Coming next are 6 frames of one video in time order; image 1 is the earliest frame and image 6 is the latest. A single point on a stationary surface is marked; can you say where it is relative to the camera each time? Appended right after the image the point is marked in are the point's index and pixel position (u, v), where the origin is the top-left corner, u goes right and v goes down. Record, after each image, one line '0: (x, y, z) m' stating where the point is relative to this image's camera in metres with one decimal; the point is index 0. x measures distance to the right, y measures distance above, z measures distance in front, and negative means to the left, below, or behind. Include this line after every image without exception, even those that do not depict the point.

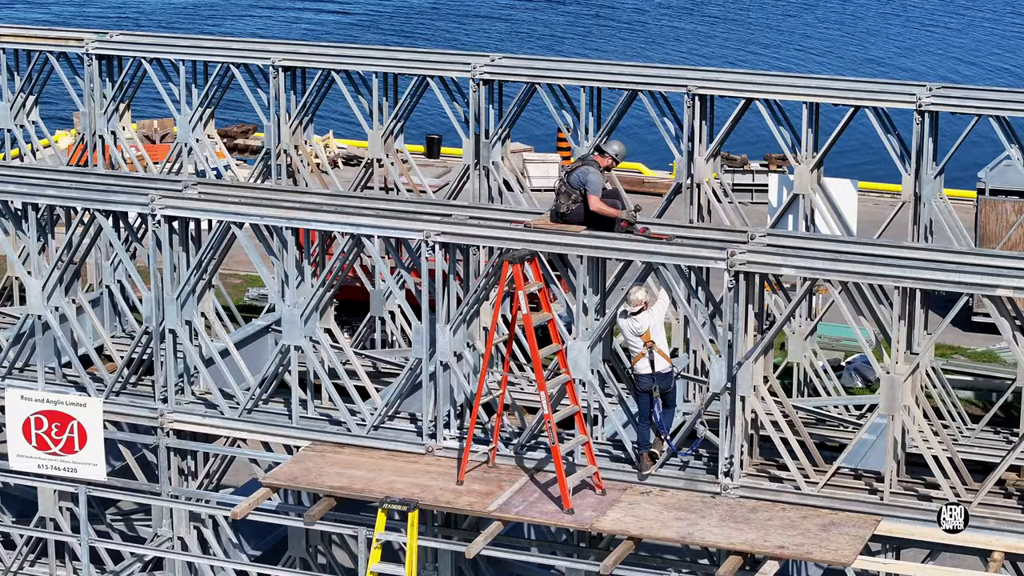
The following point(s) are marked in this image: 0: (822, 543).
0: (+2.5, -2.0, +12.9) m
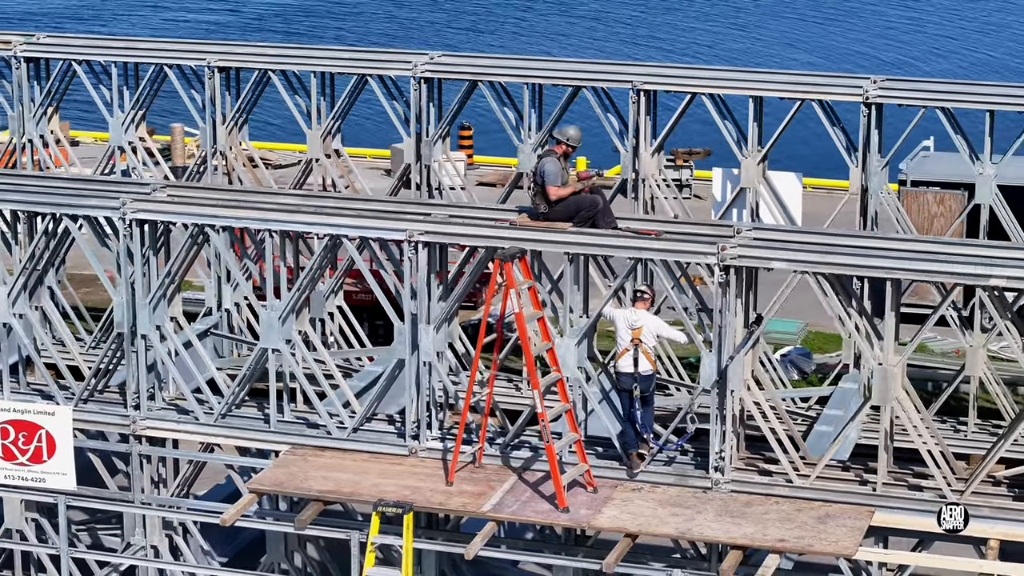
0: (+2.5, -2.0, +12.9) m
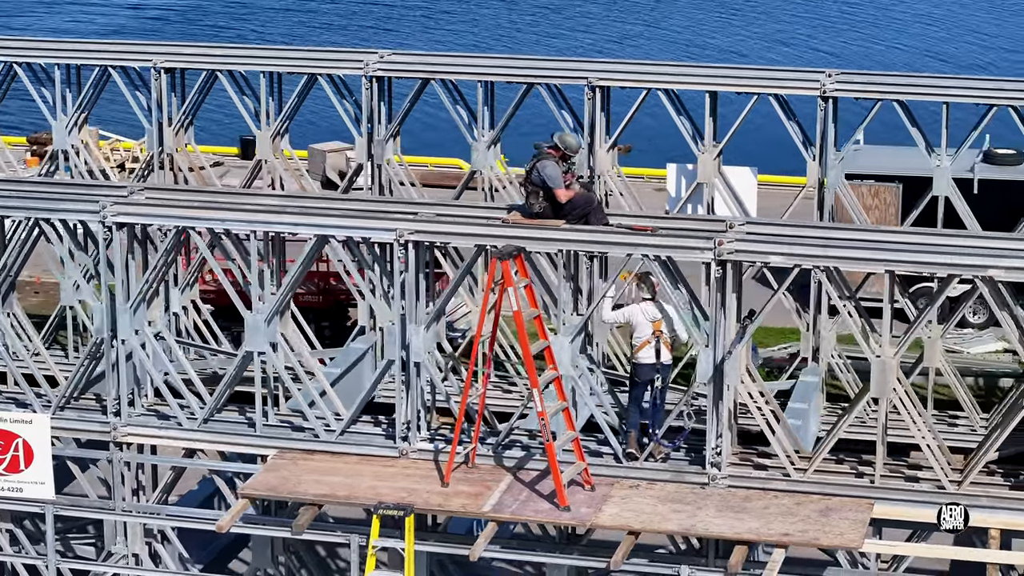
0: (+2.5, -1.9, +12.9) m
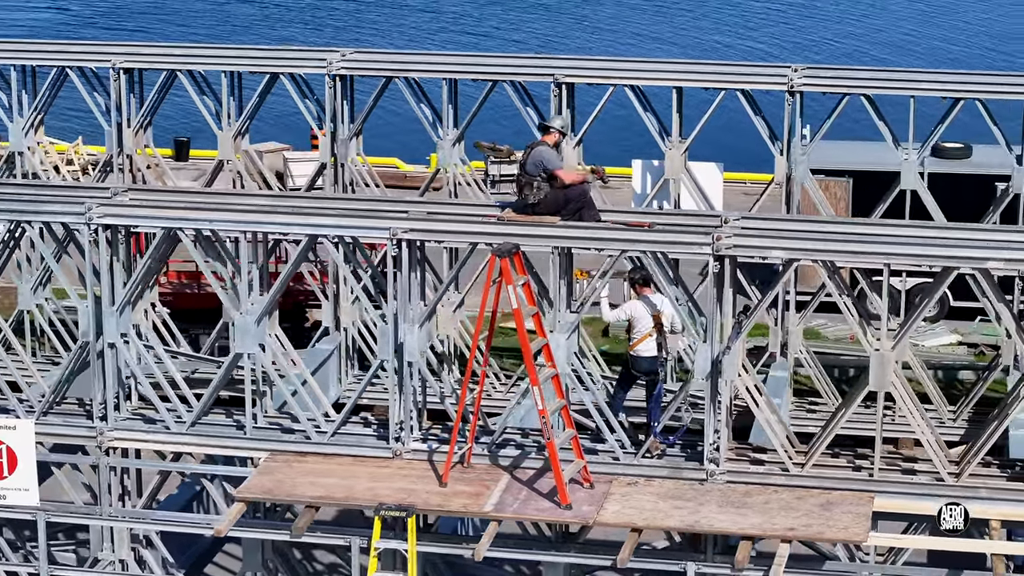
0: (+2.5, -1.9, +12.9) m
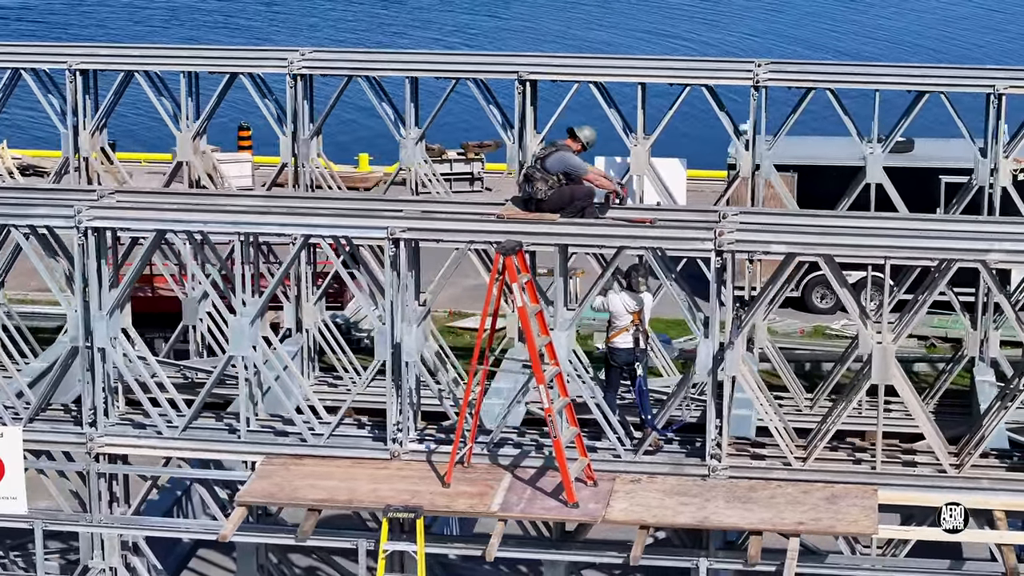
0: (+2.6, -1.8, +12.9) m
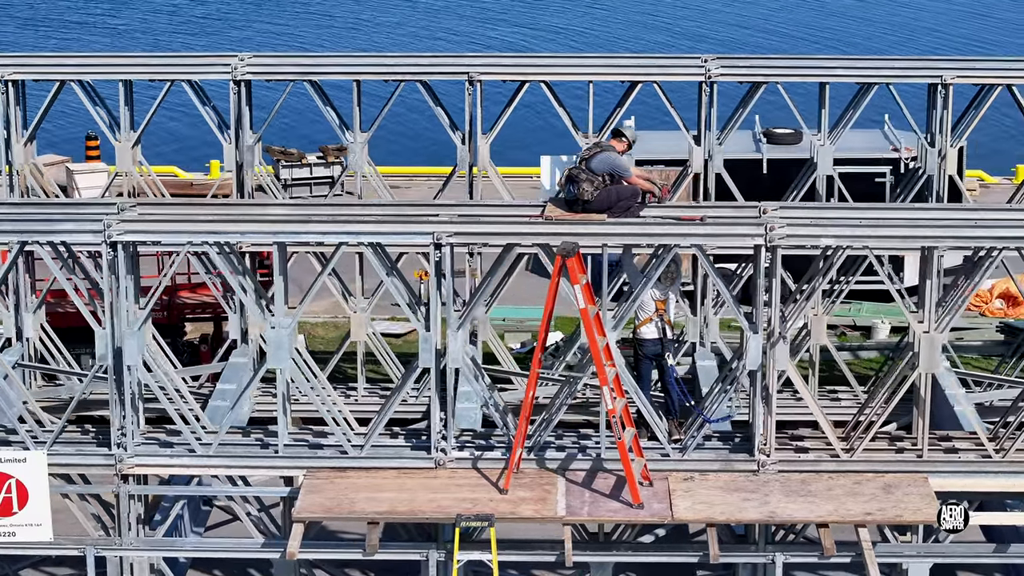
0: (+3.1, -1.7, +13.0) m
